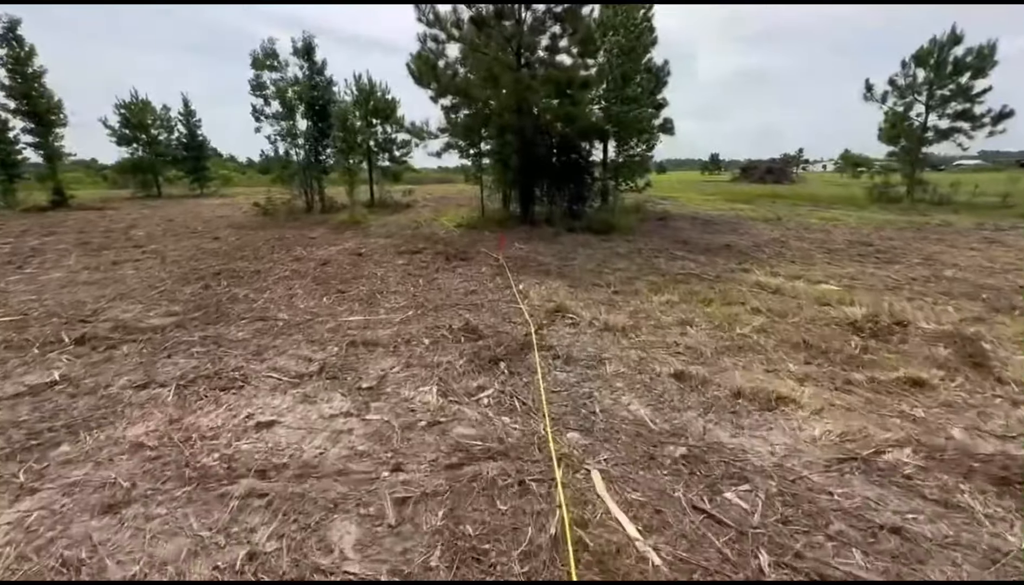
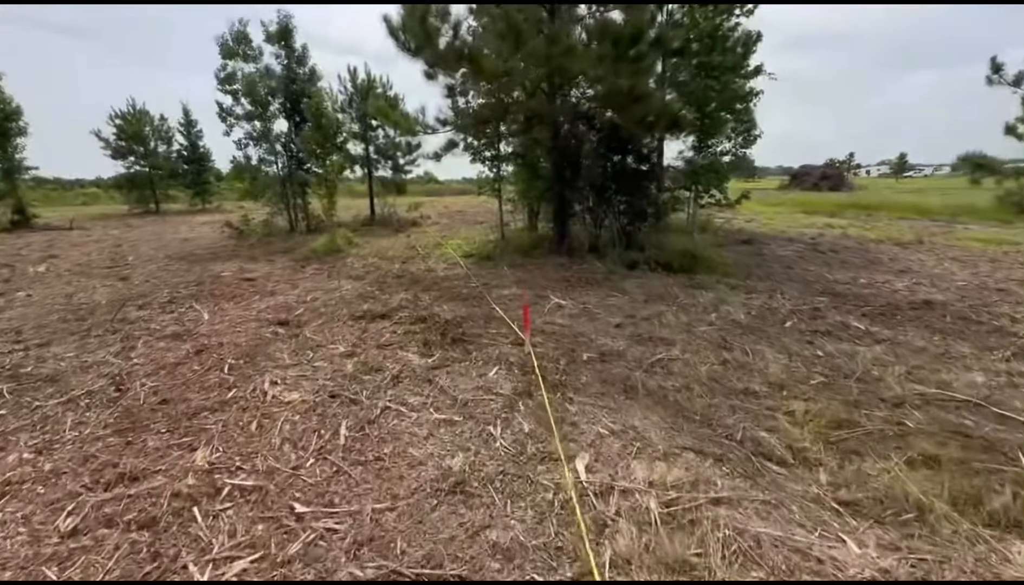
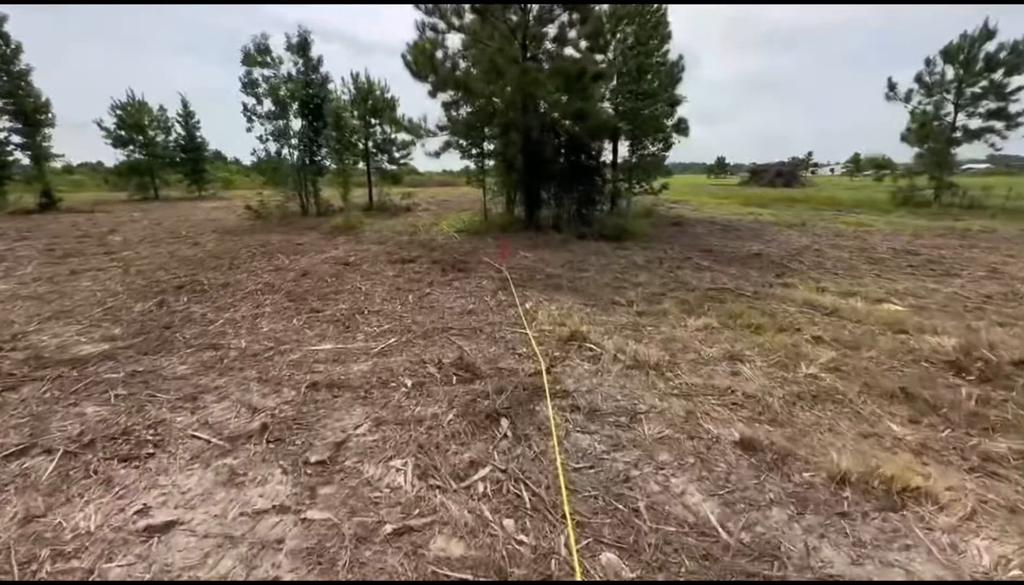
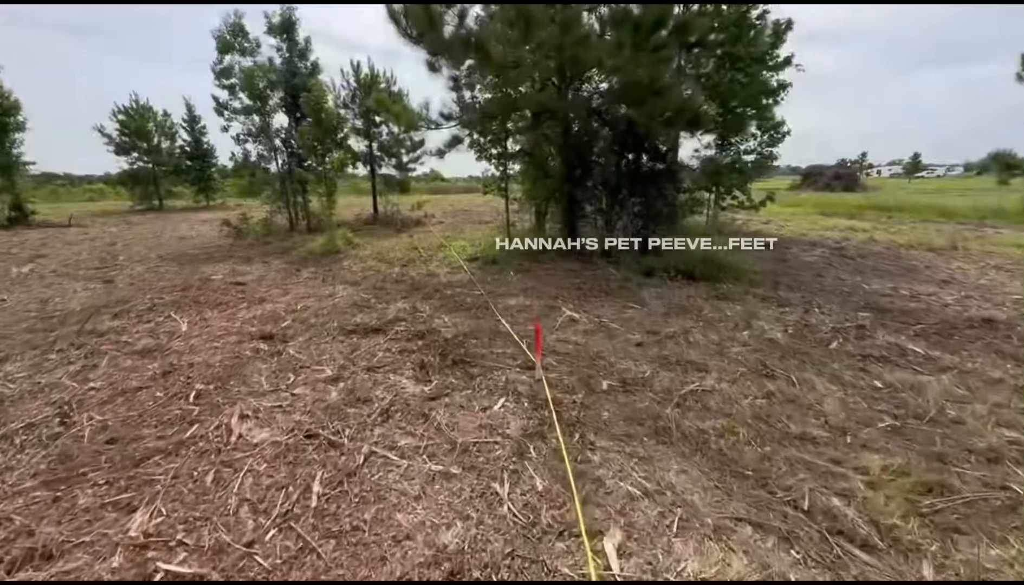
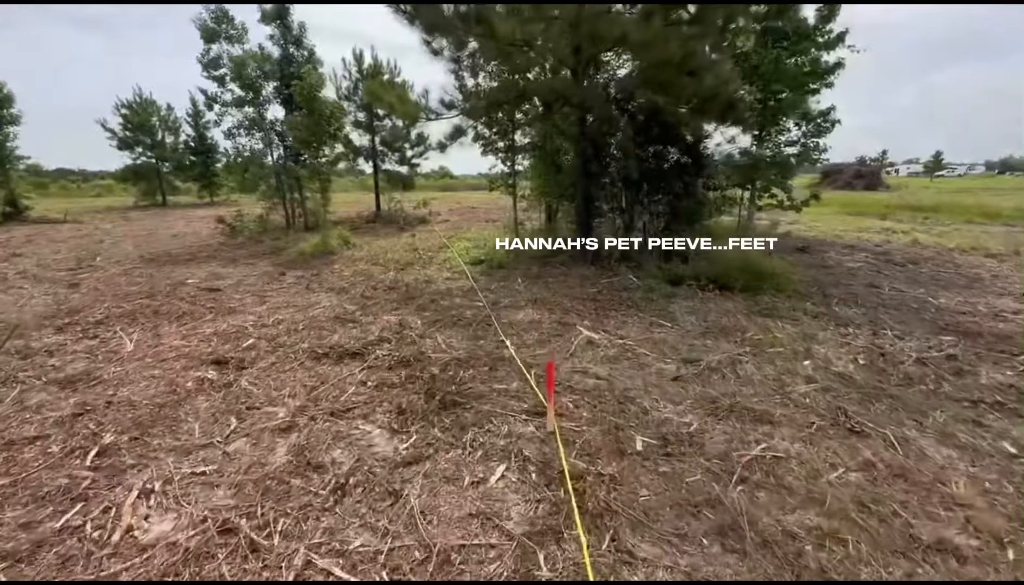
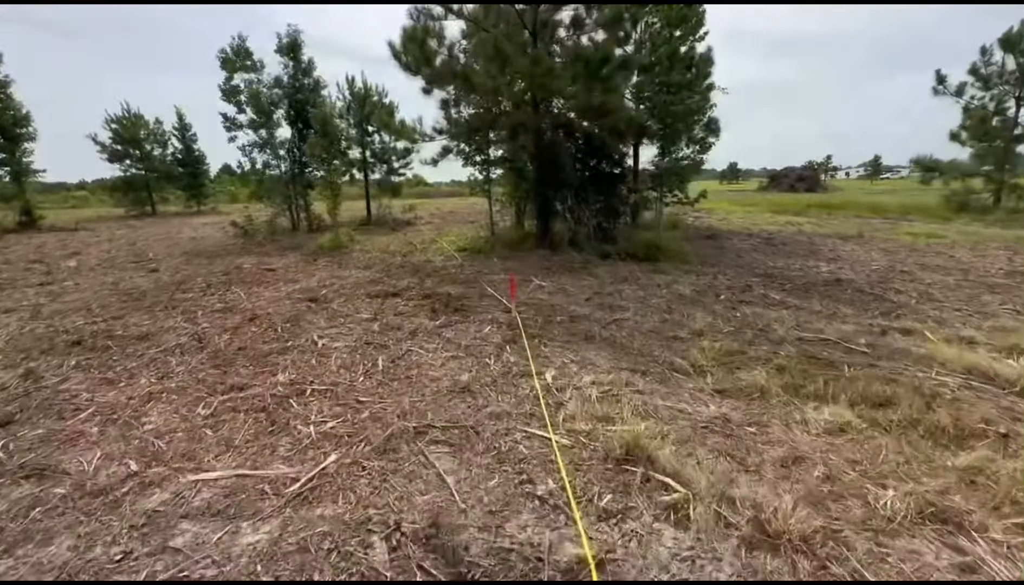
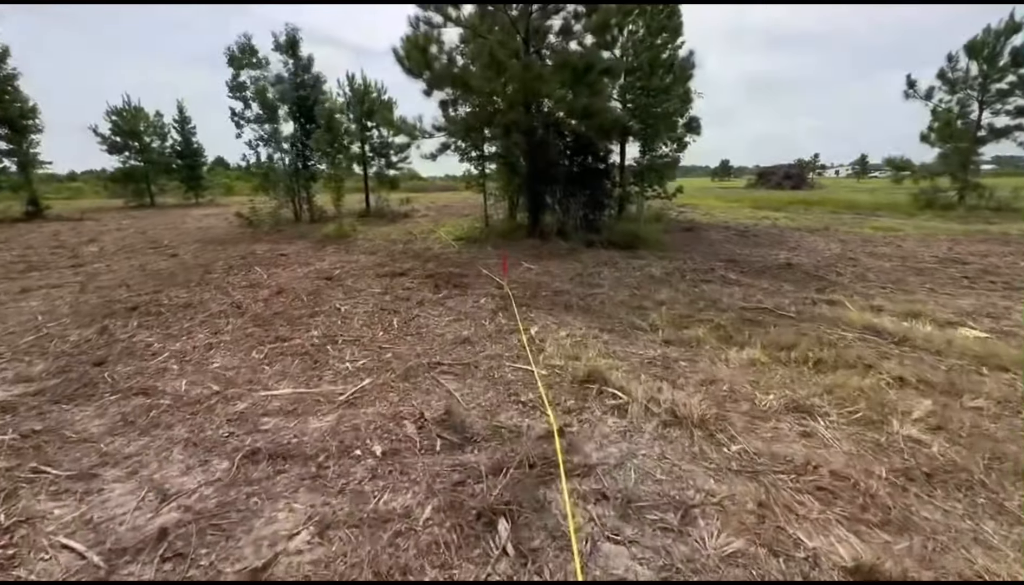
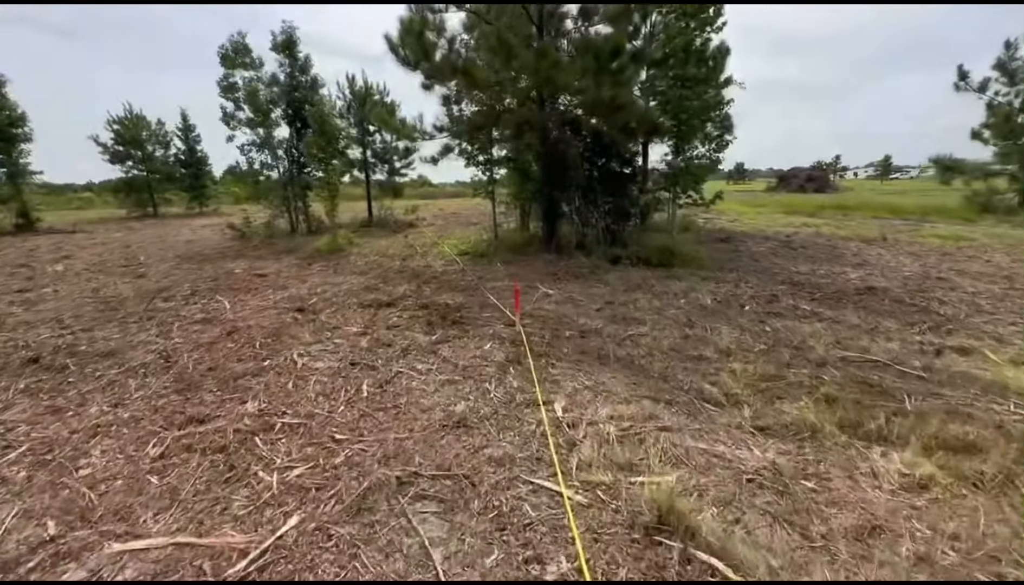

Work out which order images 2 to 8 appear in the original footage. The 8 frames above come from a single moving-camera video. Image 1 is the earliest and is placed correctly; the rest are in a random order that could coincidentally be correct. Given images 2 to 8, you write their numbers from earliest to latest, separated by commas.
3, 7, 6, 8, 2, 4, 5
